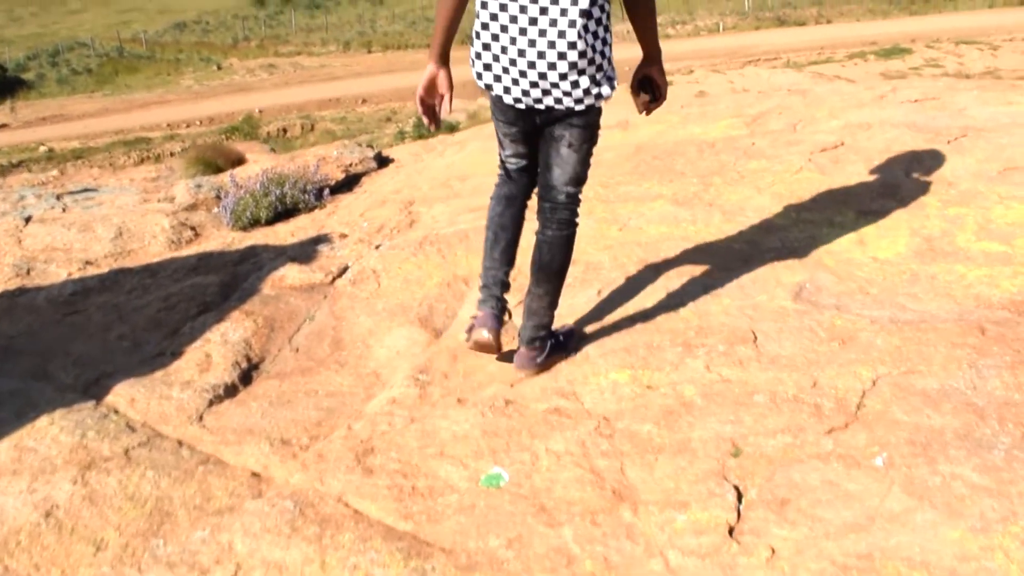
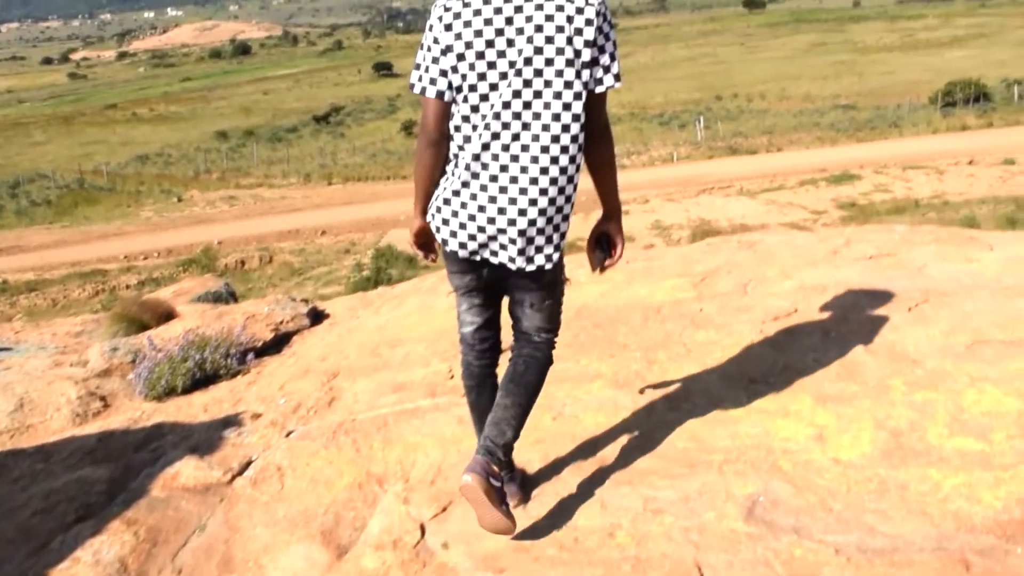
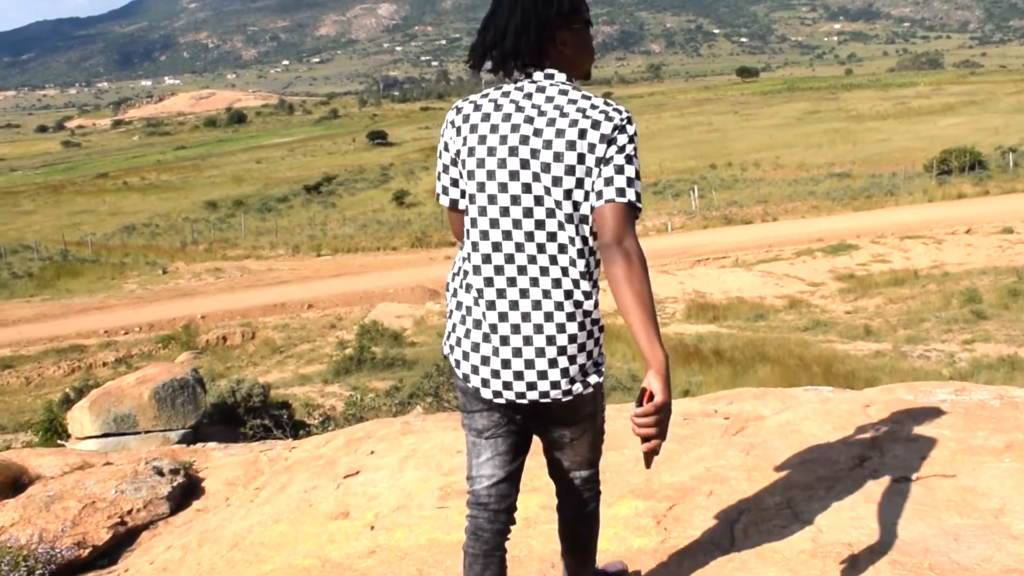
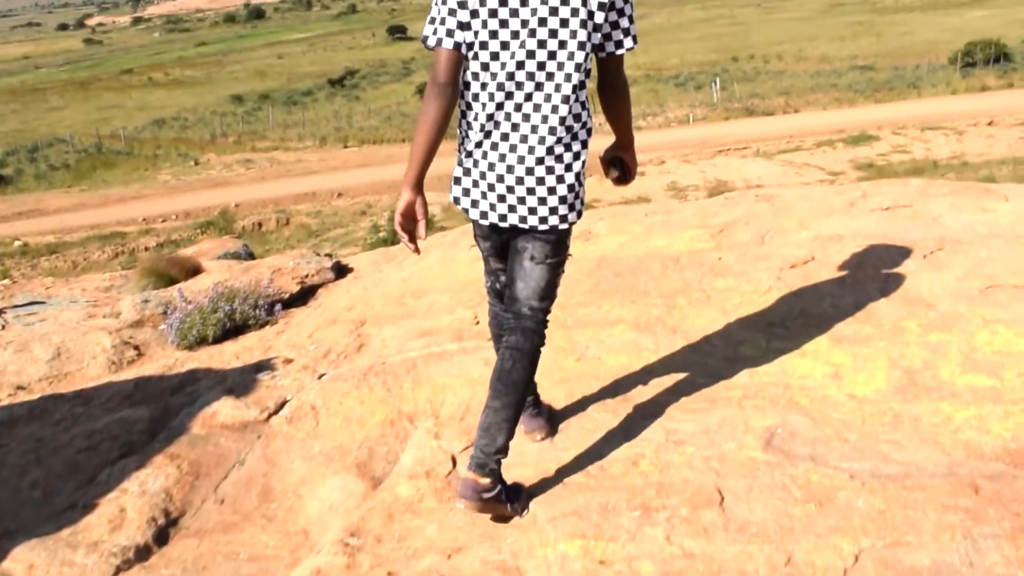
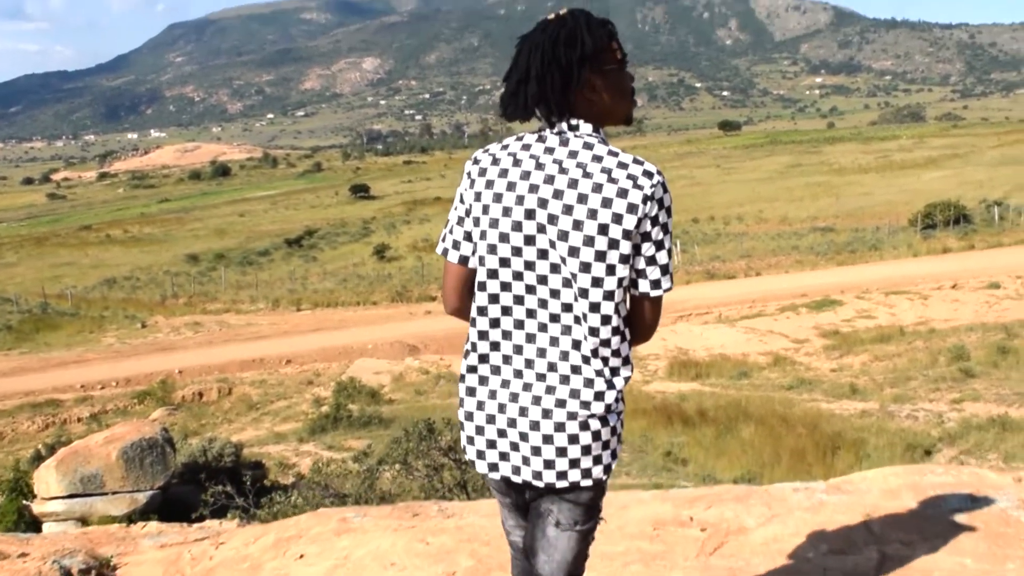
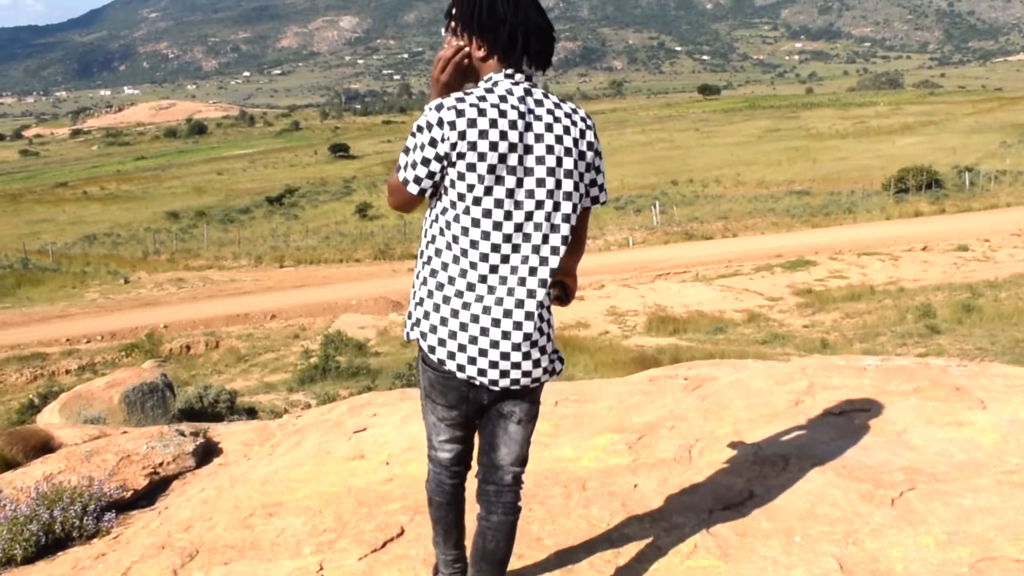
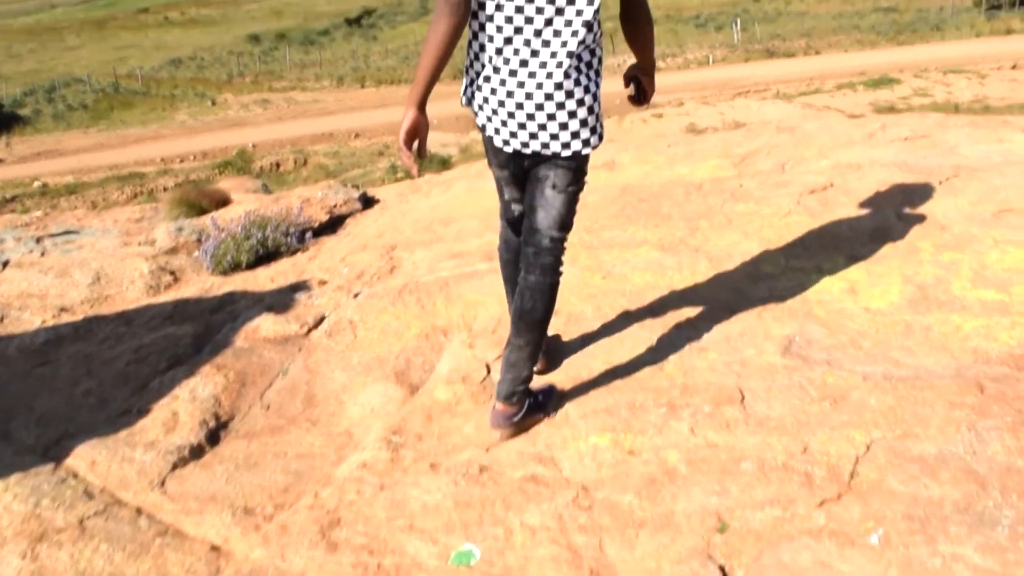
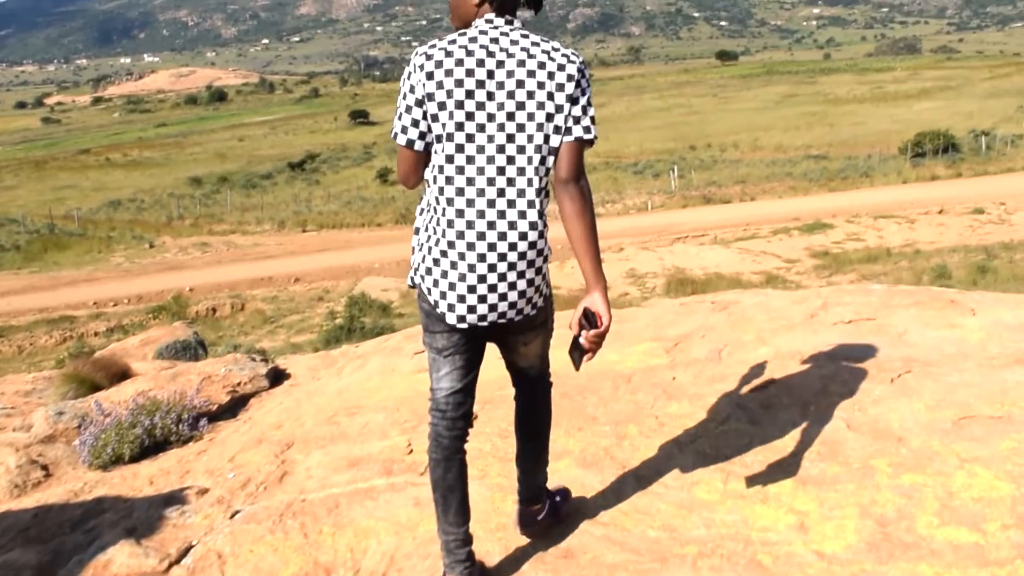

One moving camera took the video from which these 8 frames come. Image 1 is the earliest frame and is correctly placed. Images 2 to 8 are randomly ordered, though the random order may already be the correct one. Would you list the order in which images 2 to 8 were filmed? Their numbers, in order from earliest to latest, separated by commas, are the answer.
7, 4, 2, 8, 6, 3, 5
